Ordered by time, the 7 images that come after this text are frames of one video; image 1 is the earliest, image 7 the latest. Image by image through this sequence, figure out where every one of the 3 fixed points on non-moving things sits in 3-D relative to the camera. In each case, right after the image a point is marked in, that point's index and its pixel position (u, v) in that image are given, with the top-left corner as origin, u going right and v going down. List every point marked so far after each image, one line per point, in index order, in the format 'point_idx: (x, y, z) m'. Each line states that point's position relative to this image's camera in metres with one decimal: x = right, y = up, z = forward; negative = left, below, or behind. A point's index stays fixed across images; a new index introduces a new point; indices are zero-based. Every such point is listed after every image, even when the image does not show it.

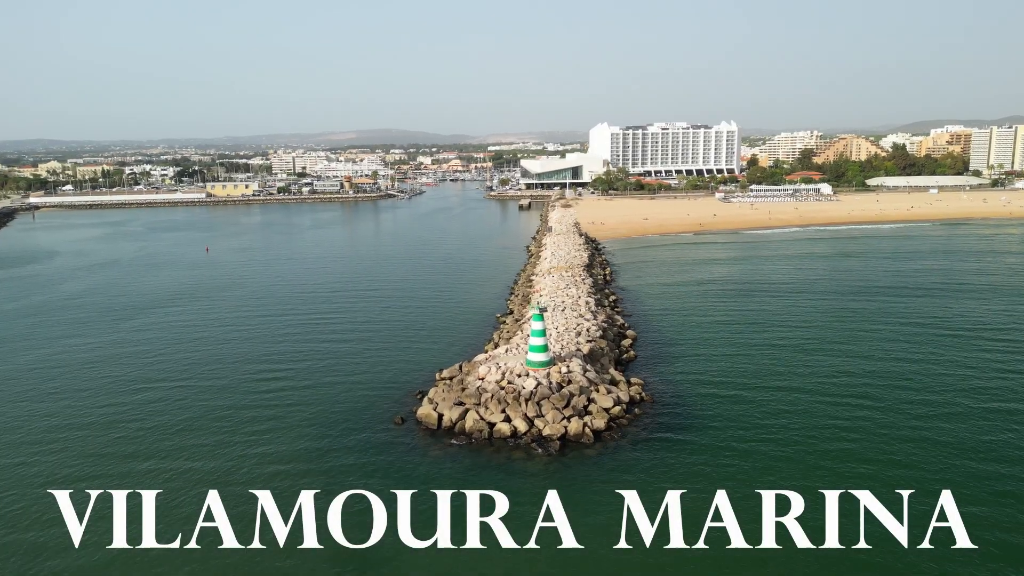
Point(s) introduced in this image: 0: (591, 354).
0: (+1.5, -1.4, +14.3) m
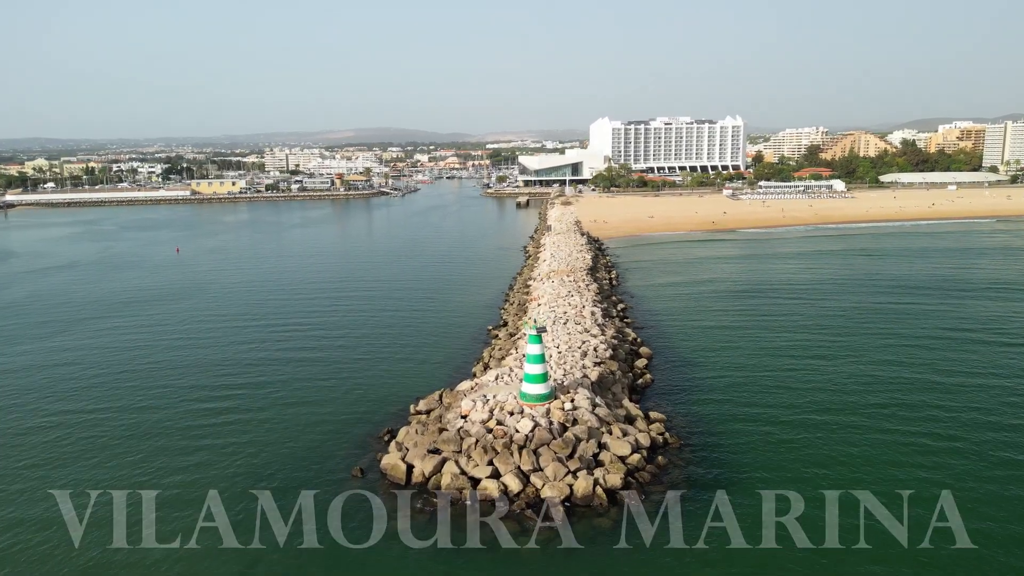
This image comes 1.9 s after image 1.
0: (+1.4, -1.6, +11.7) m
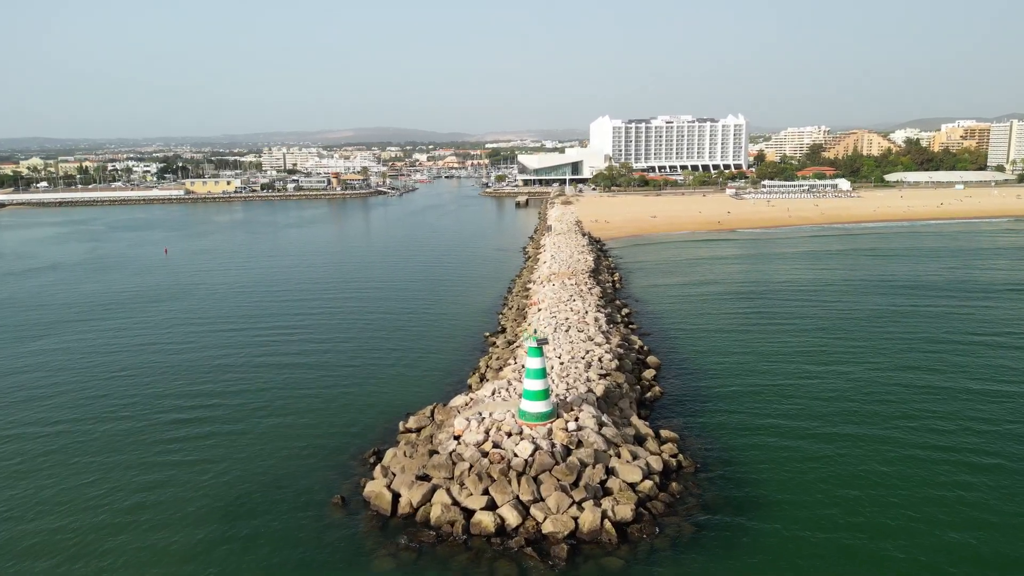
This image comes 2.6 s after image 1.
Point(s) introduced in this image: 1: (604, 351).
0: (+1.4, -1.7, +10.7) m
1: (+1.7, -1.2, +13.0) m
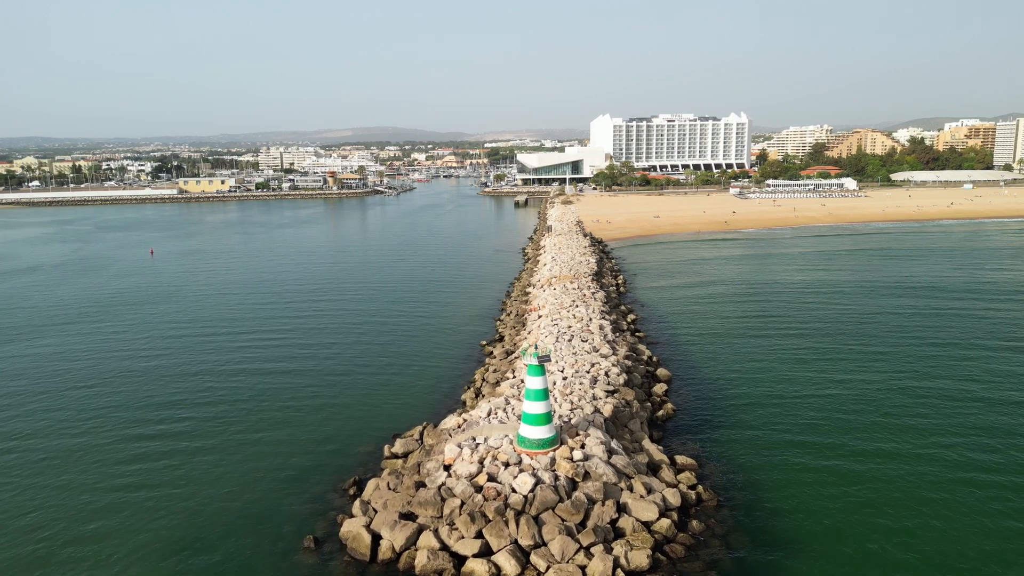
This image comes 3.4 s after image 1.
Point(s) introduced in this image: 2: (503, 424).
0: (+1.4, -1.8, +9.6) m
1: (+1.6, -1.3, +11.9) m
2: (-0.1, -1.7, +9.1) m
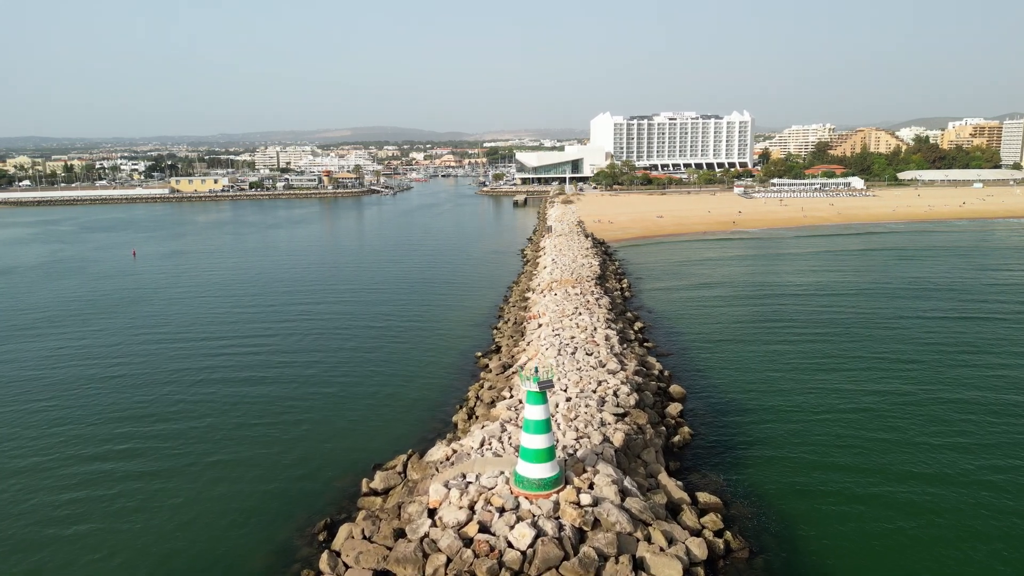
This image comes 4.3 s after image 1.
0: (+1.3, -1.9, +8.4) m
1: (+1.6, -1.4, +10.7) m
2: (-0.1, -1.9, +7.8) m
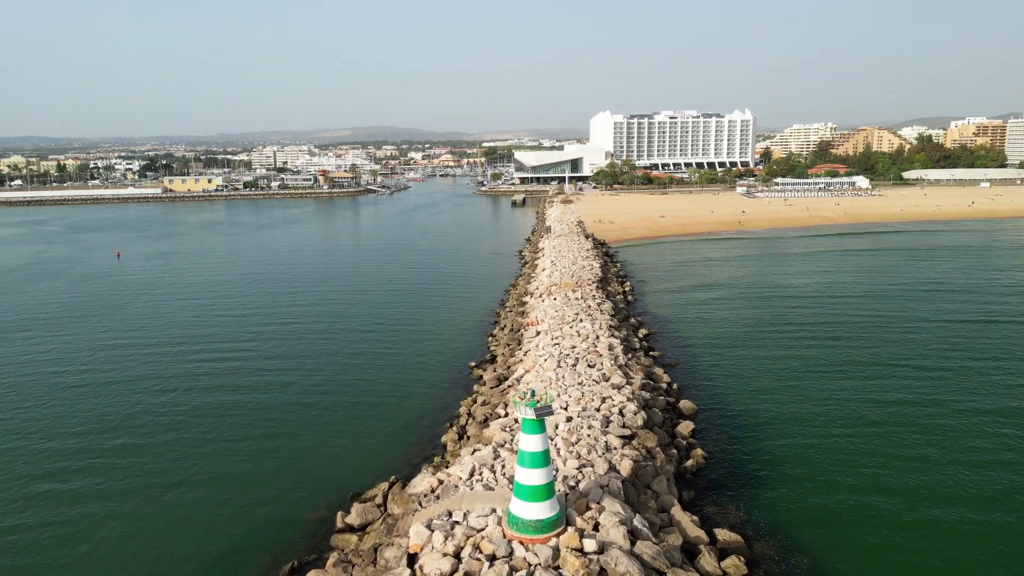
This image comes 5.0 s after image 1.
0: (+1.3, -2.0, +7.5) m
1: (+1.5, -1.5, +9.8) m
2: (-0.2, -2.0, +6.9) m
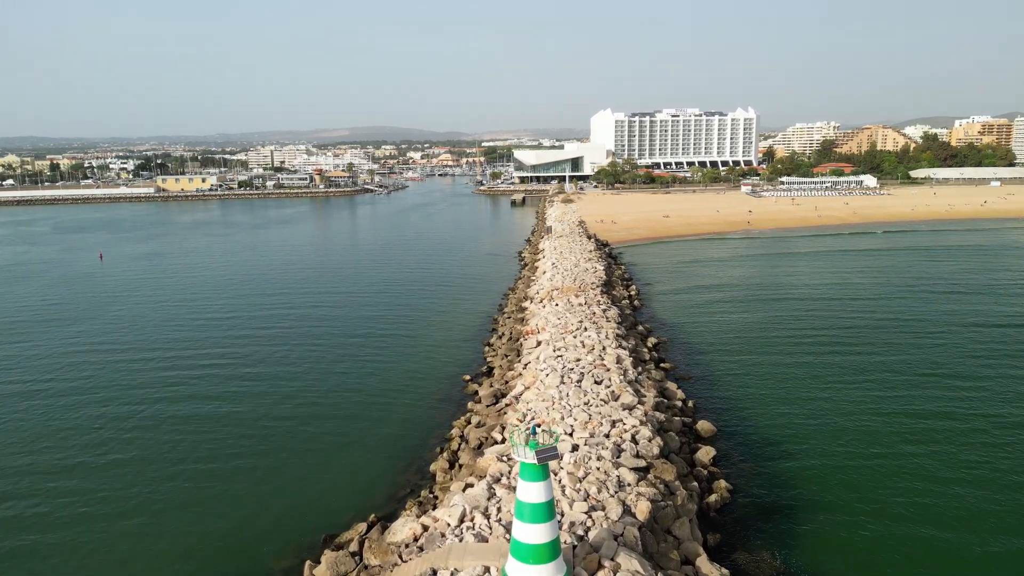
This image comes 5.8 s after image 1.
0: (+1.2, -2.1, +6.4) m
1: (+1.5, -1.6, +8.7) m
2: (-0.2, -2.1, +5.8) m
